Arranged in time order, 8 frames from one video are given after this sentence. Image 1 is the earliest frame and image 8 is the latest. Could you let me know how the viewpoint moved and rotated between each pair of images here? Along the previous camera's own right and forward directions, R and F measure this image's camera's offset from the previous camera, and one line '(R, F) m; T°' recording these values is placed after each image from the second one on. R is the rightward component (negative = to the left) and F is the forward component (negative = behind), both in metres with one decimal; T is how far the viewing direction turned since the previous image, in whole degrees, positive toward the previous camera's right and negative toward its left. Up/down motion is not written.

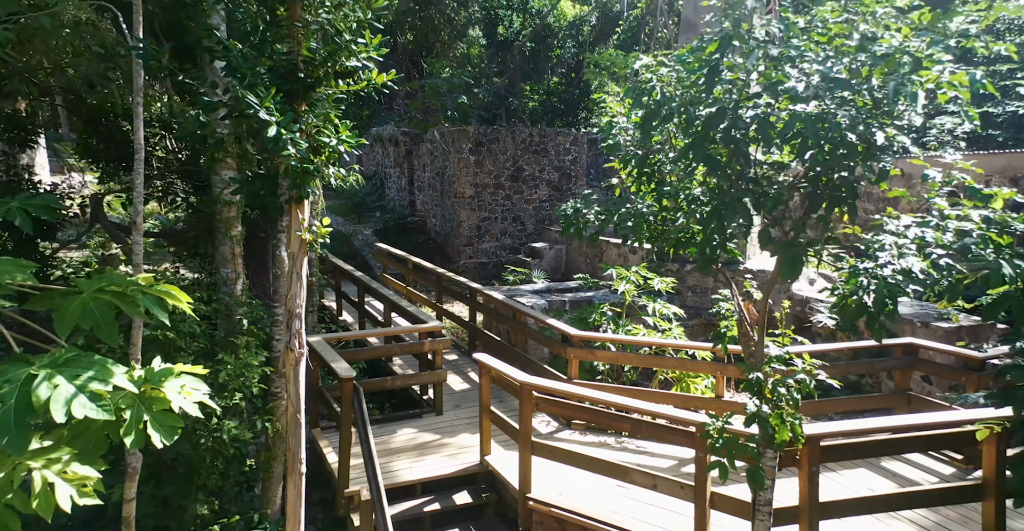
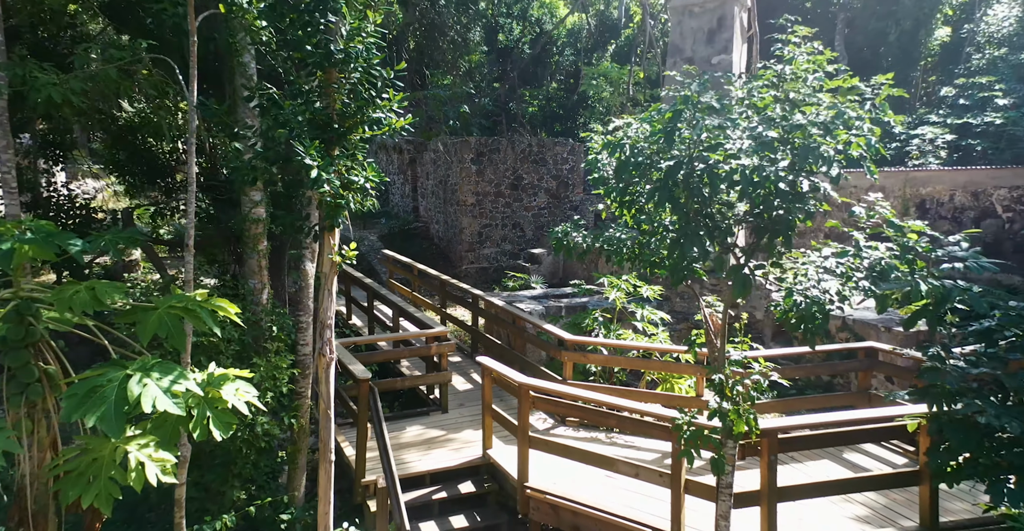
(0.0, -0.5) m; 0°
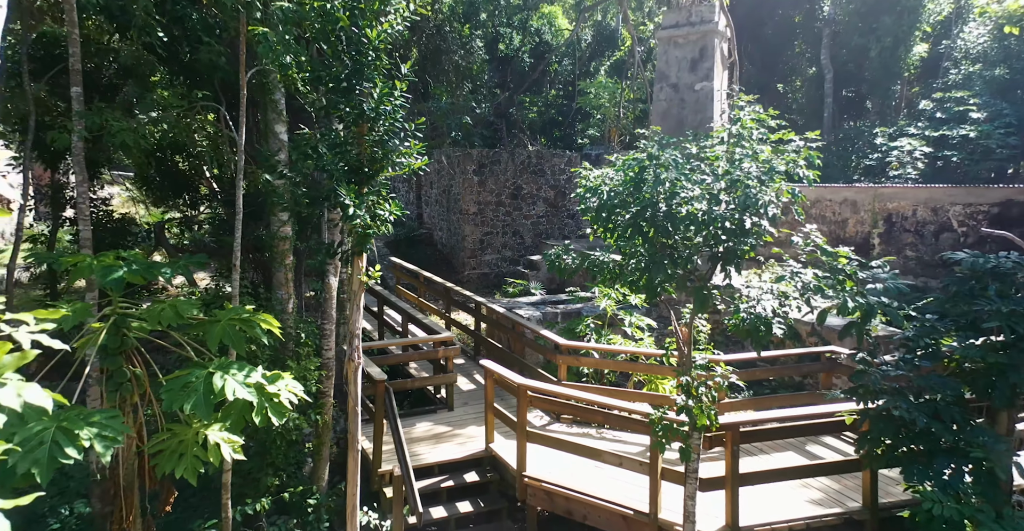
(0.0, -0.6) m; 0°
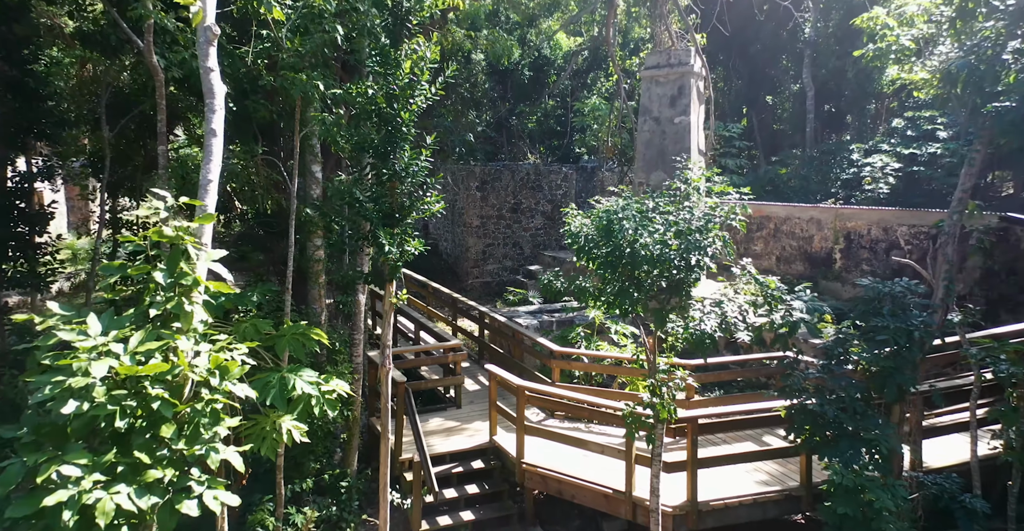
(0.0, -1.0) m; 0°
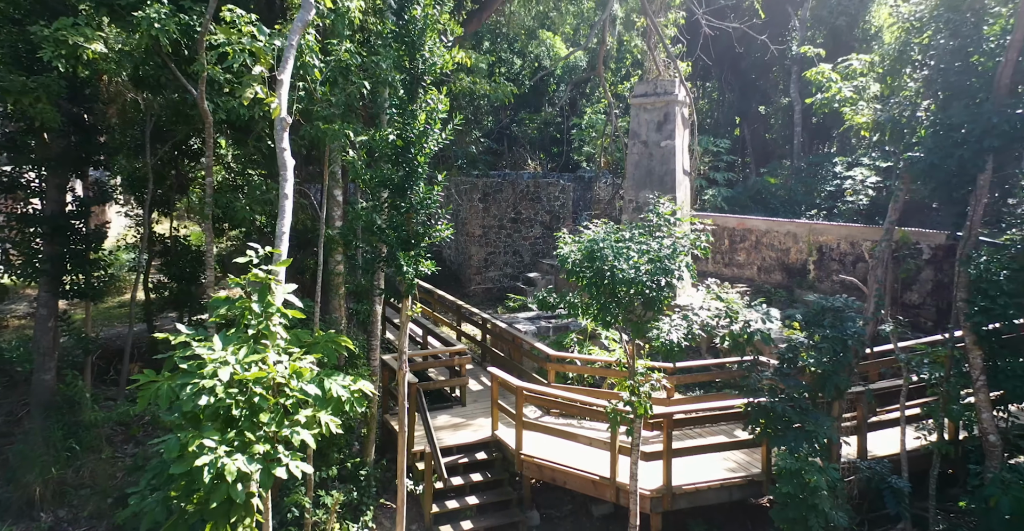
(0.0, -0.8) m; 0°
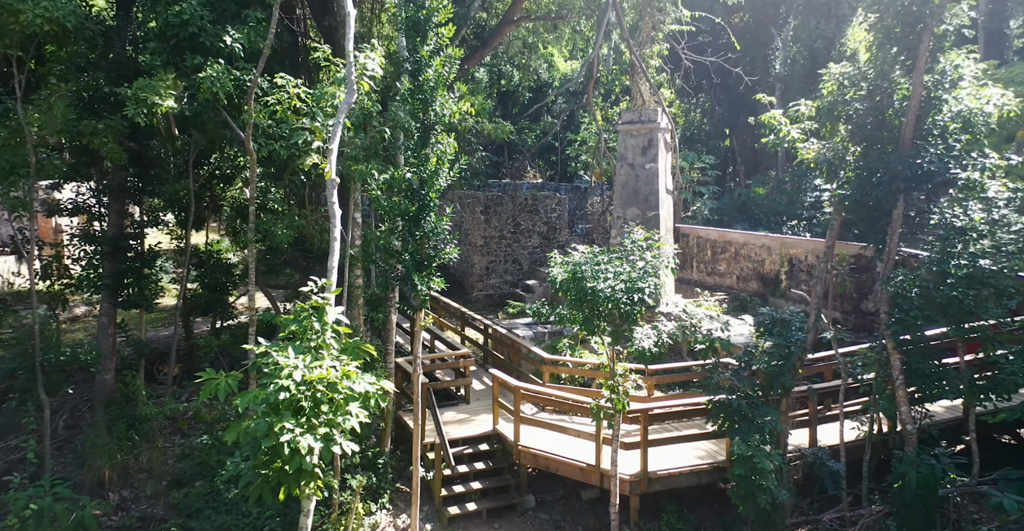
(0.0, -1.0) m; 0°
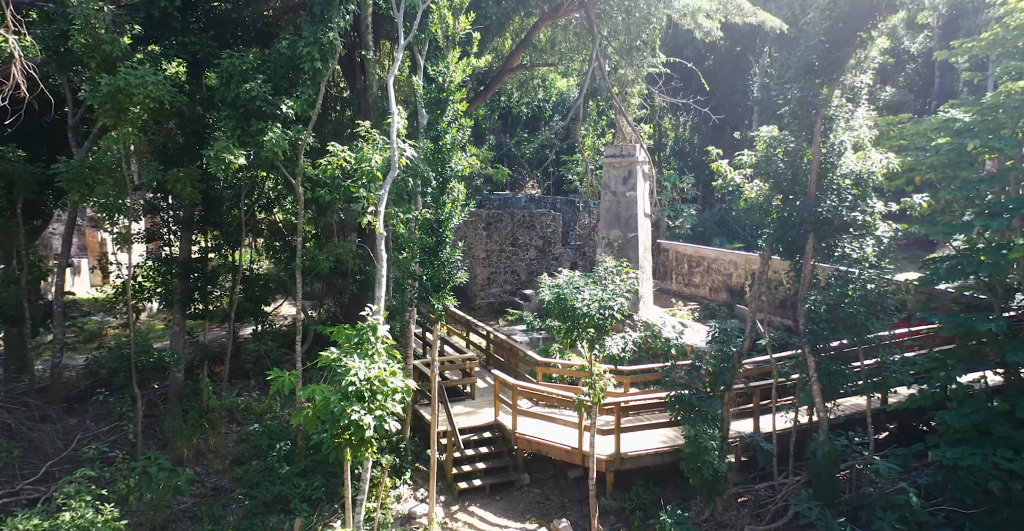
(0.0, -1.6) m; 0°
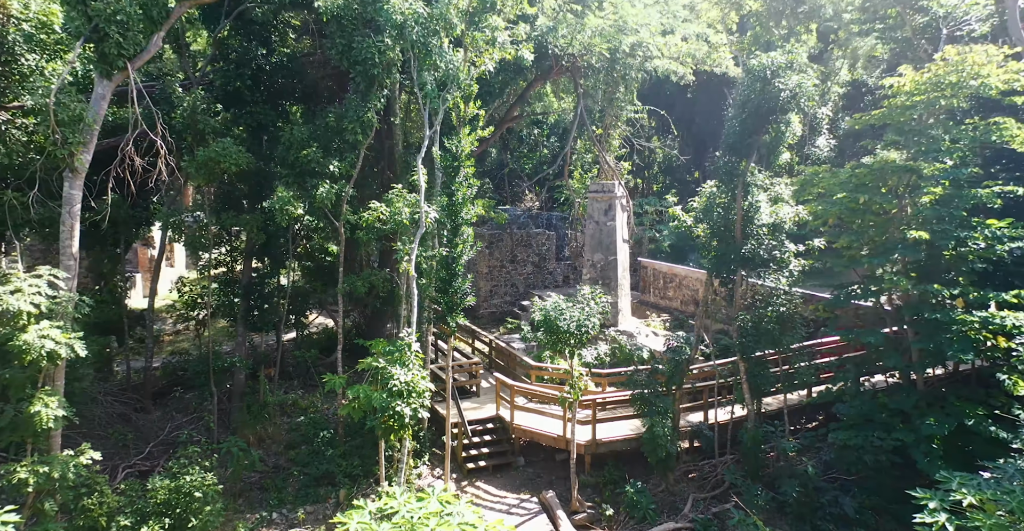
(0.0, -2.1) m; 0°
